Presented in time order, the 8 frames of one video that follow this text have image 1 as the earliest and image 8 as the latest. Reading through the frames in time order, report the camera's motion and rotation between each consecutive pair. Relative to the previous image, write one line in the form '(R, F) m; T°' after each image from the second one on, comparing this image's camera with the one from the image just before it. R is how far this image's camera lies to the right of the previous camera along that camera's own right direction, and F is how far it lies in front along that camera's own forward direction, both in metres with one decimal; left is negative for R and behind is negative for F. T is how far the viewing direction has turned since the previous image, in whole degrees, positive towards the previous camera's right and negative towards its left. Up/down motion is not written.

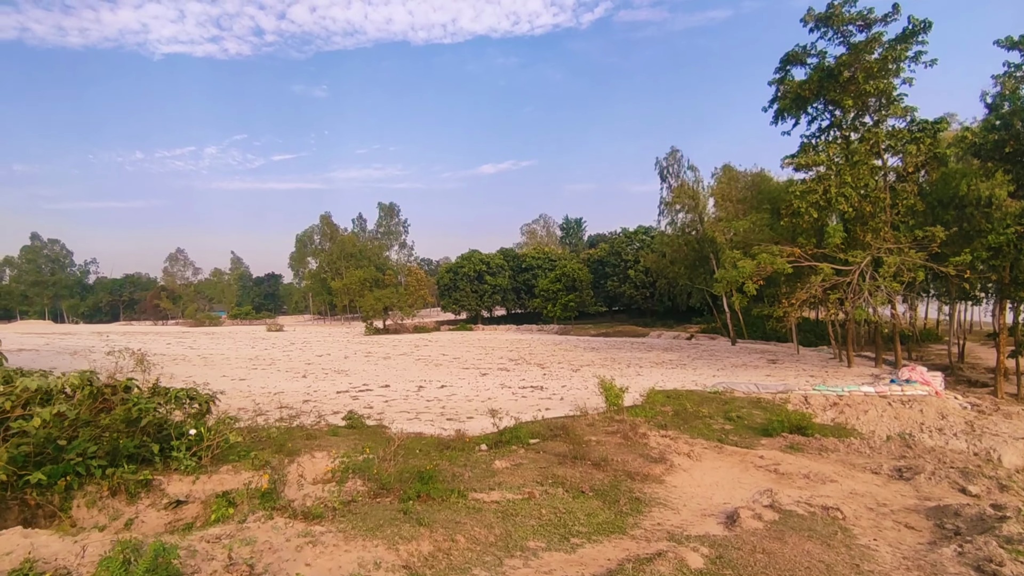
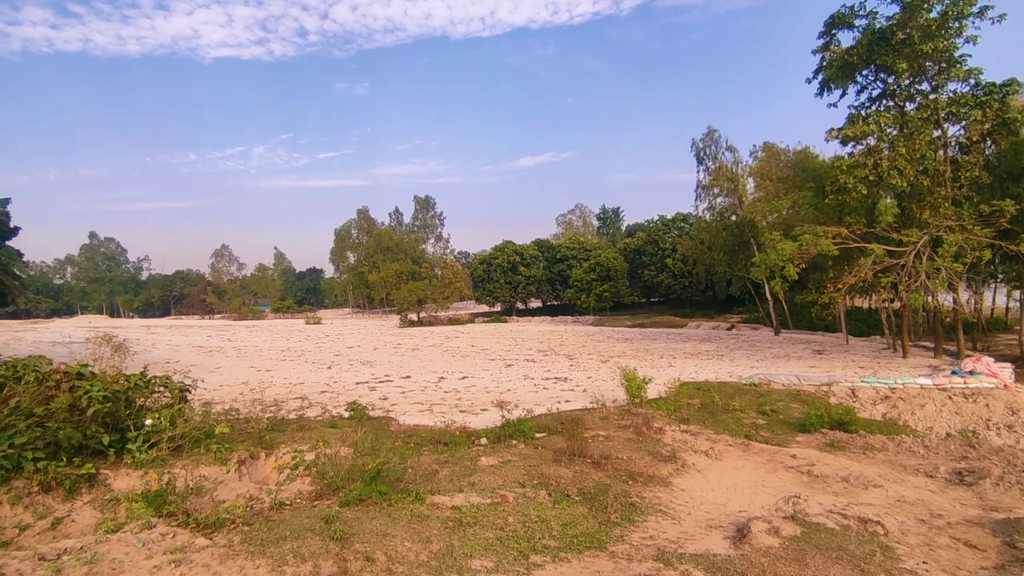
(+0.6, +0.7) m; -4°
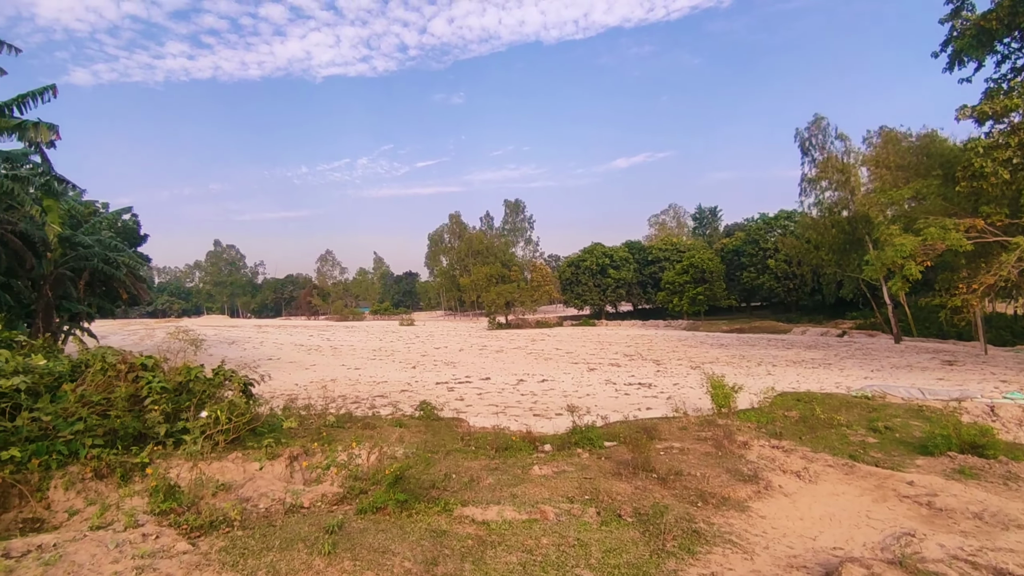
(+0.3, +0.5) m; -9°
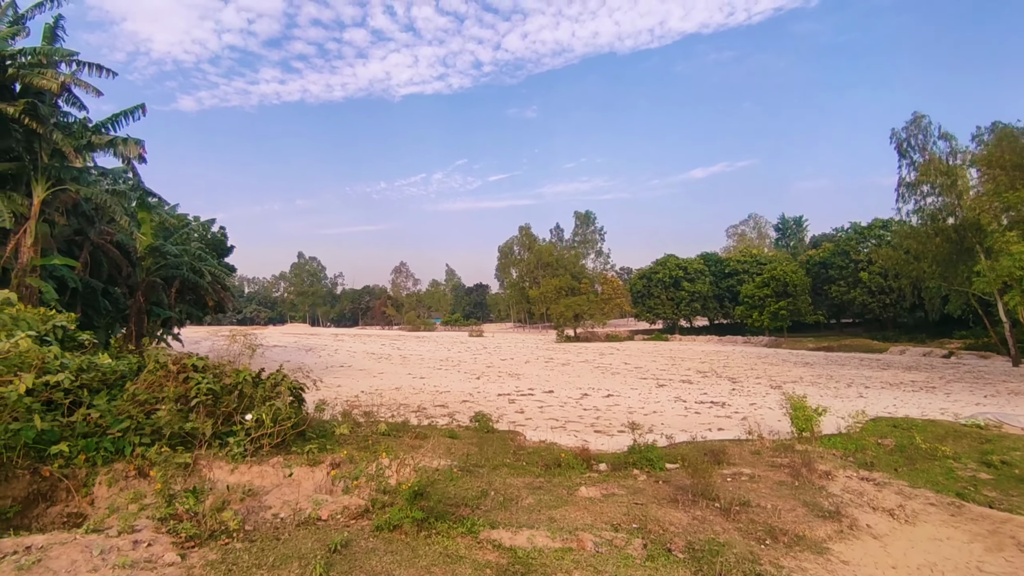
(+0.2, +0.4) m; -7°
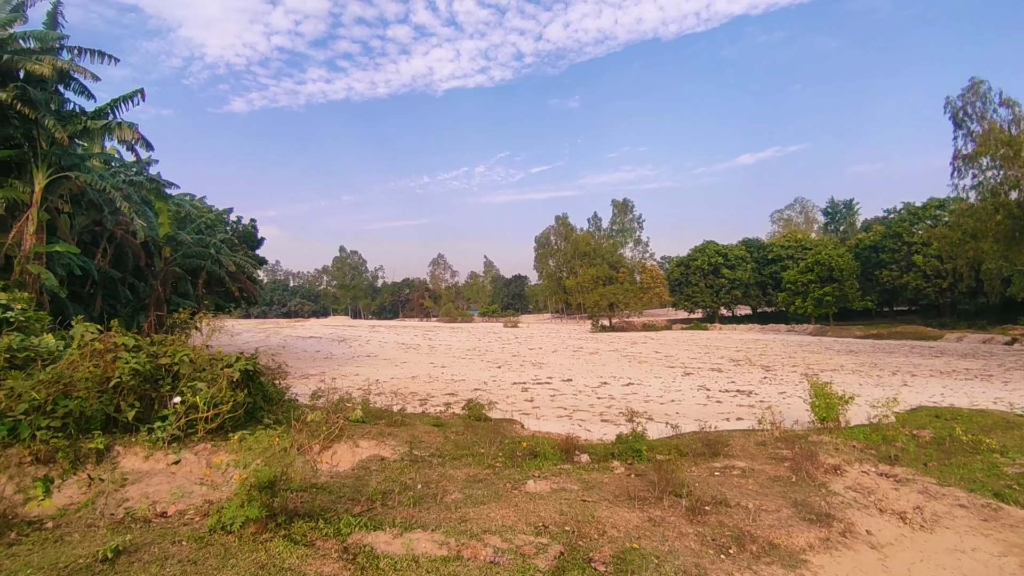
(+0.8, +0.7) m; -4°
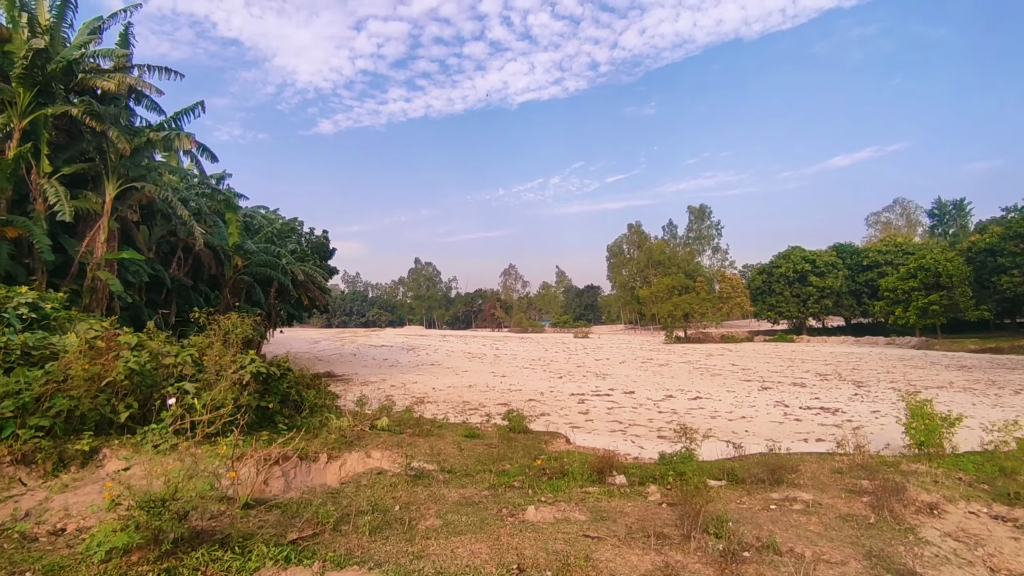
(+0.5, +0.7) m; -8°
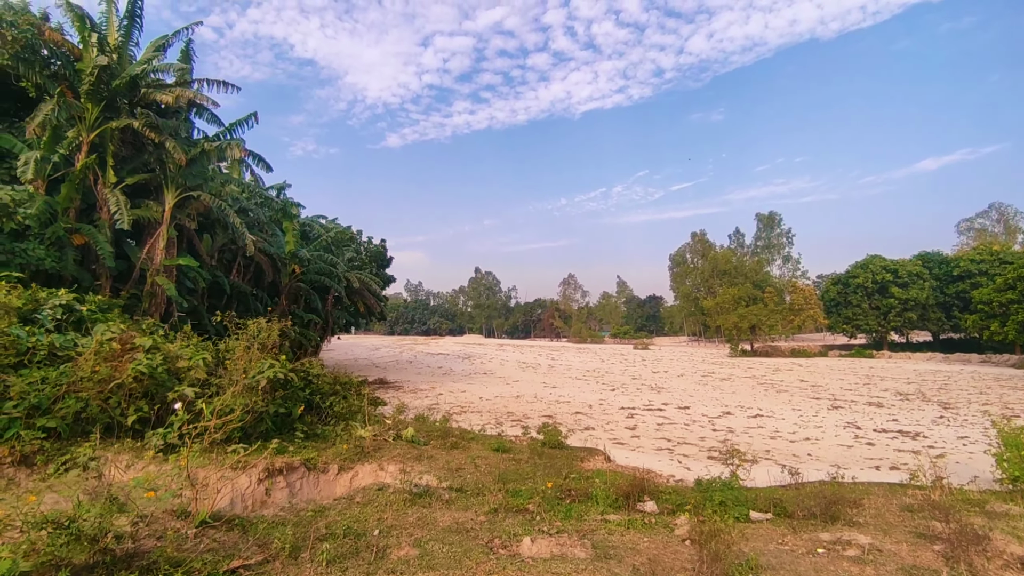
(+0.4, +0.4) m; -6°
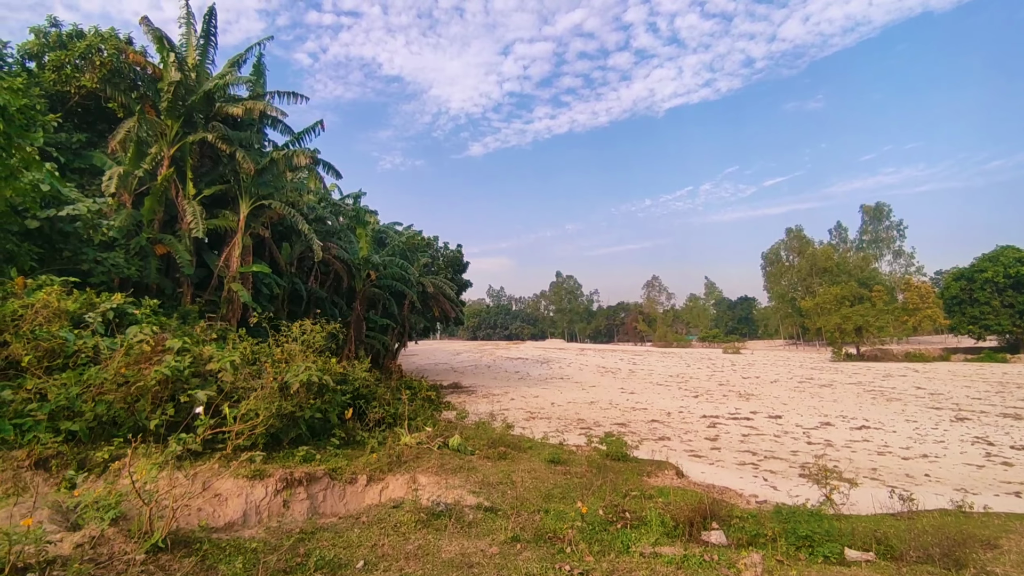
(+0.4, +0.6) m; -8°
